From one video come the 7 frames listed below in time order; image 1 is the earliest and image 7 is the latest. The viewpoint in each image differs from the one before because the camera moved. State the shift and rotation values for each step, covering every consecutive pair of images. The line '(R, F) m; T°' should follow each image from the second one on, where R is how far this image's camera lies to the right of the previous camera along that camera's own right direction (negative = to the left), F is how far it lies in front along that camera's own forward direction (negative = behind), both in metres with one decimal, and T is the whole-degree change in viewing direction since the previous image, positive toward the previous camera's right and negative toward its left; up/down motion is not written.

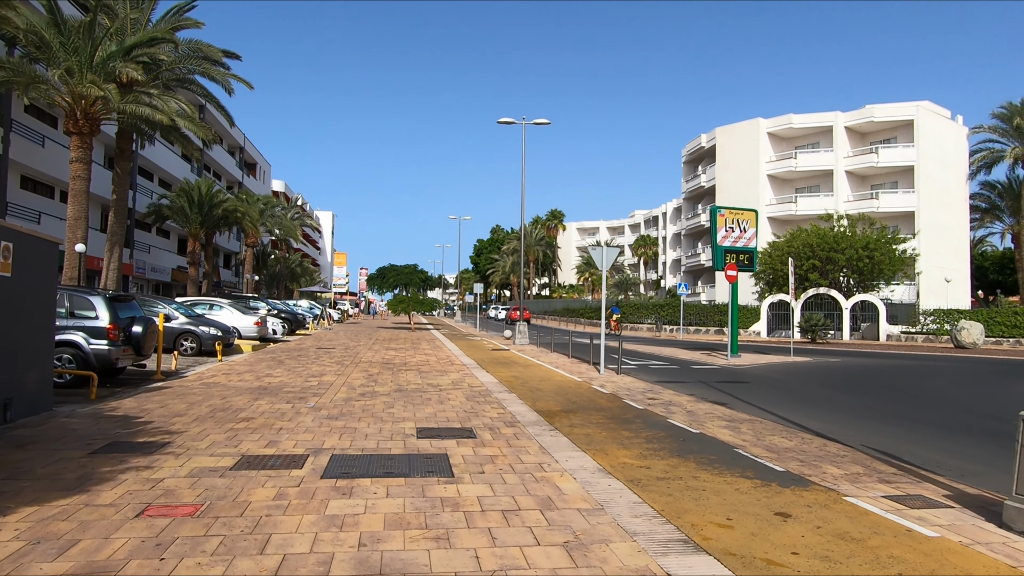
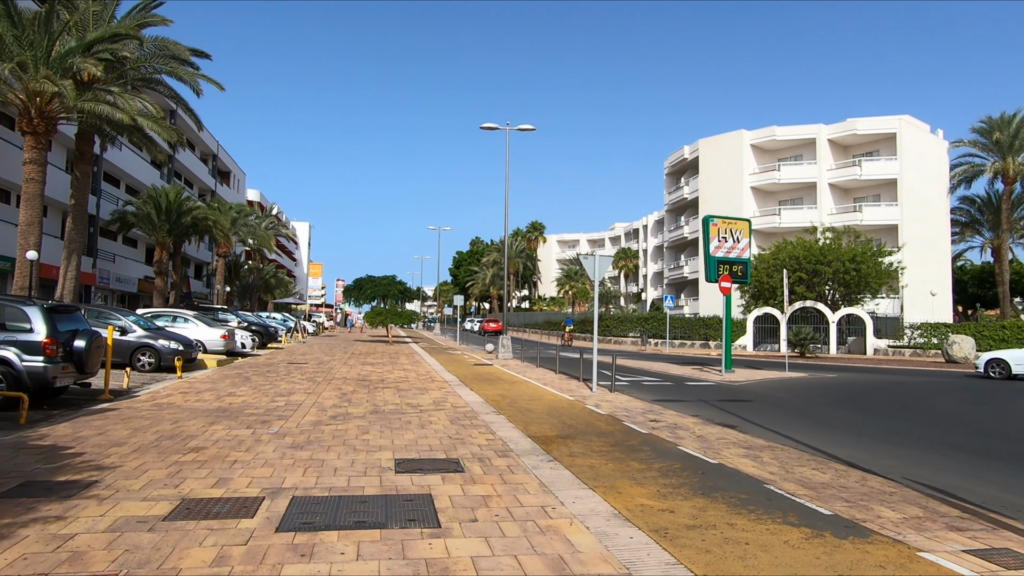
(-0.2, +1.2) m; +2°
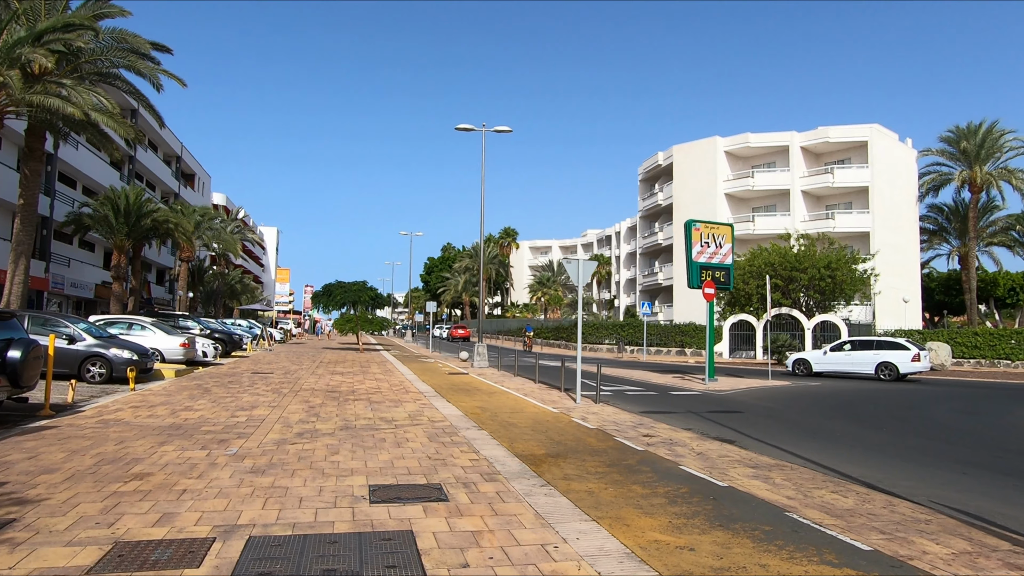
(-0.2, +0.8) m; +2°
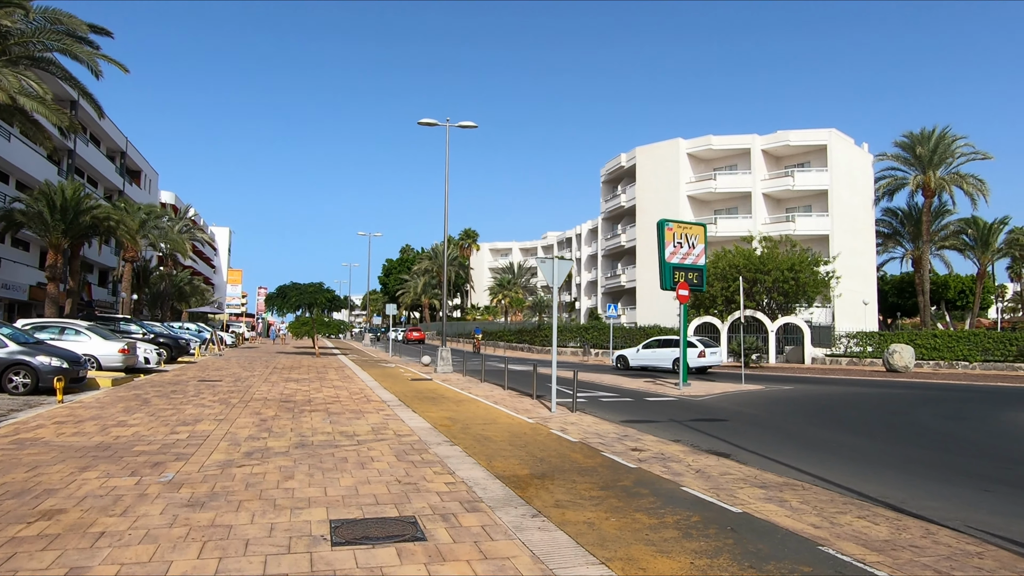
(-0.3, +1.0) m; +3°
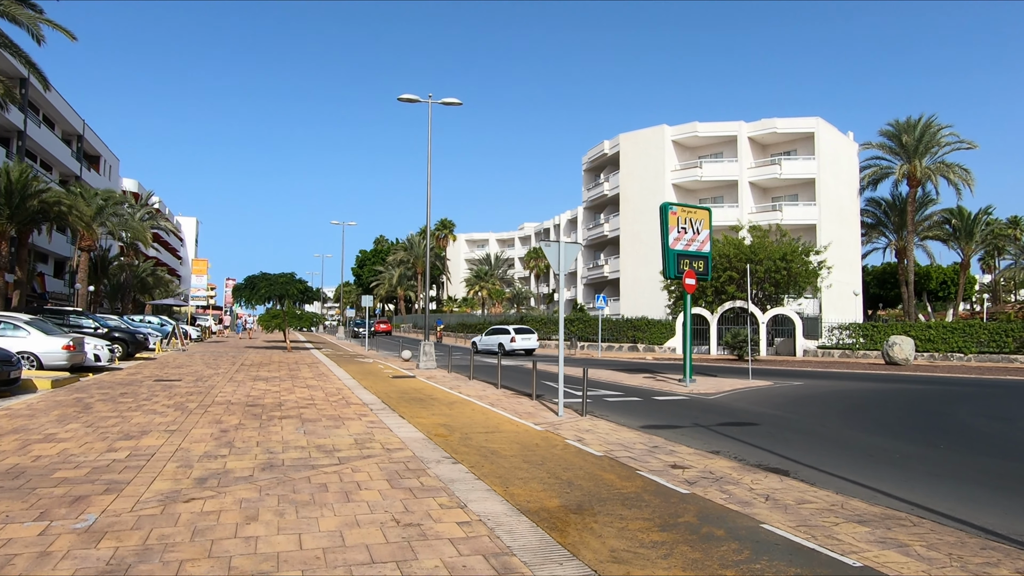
(-0.5, +1.7) m; +2°
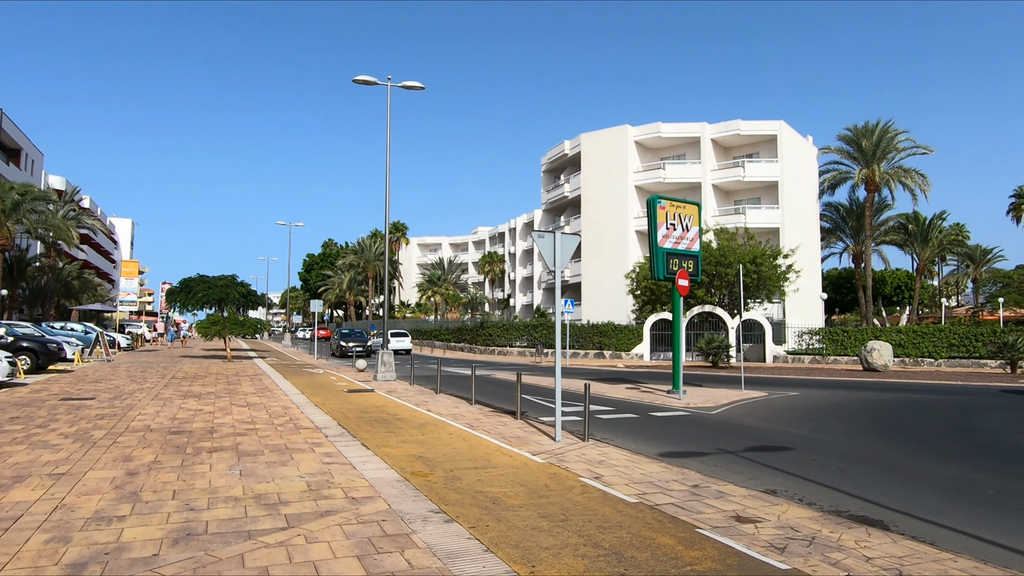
(-0.6, +2.1) m; +4°
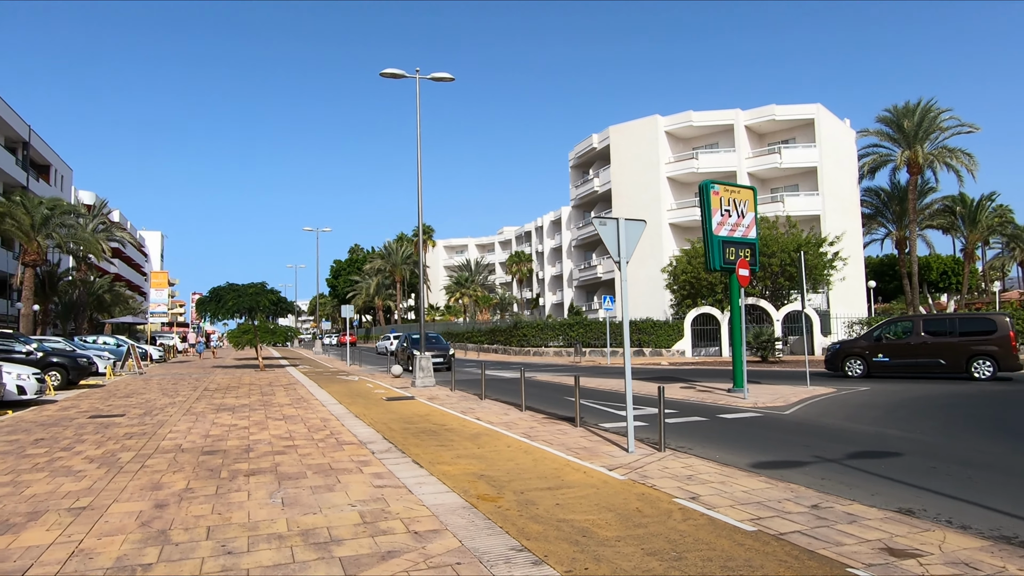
(-0.5, +1.1) m; -2°
